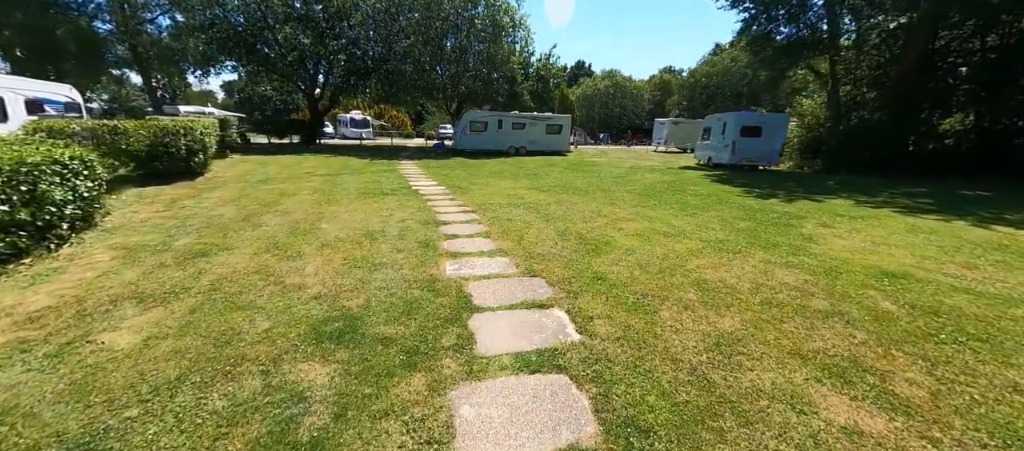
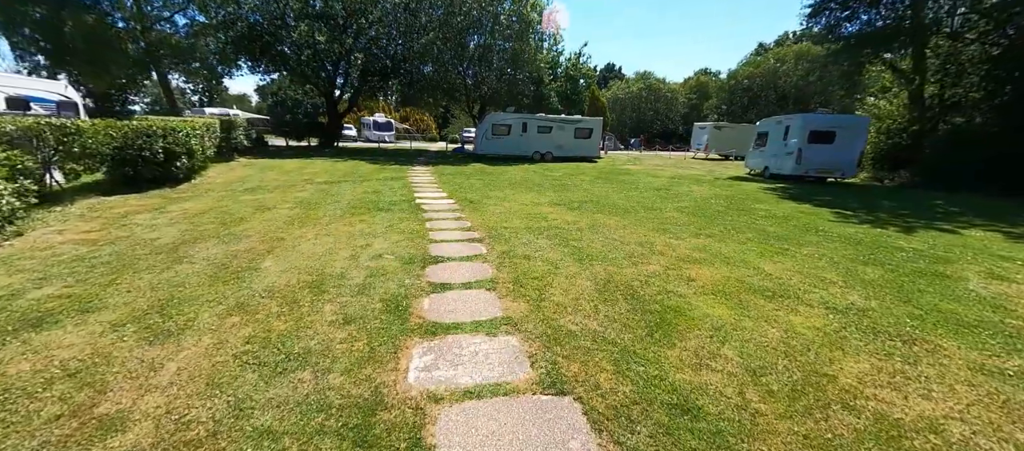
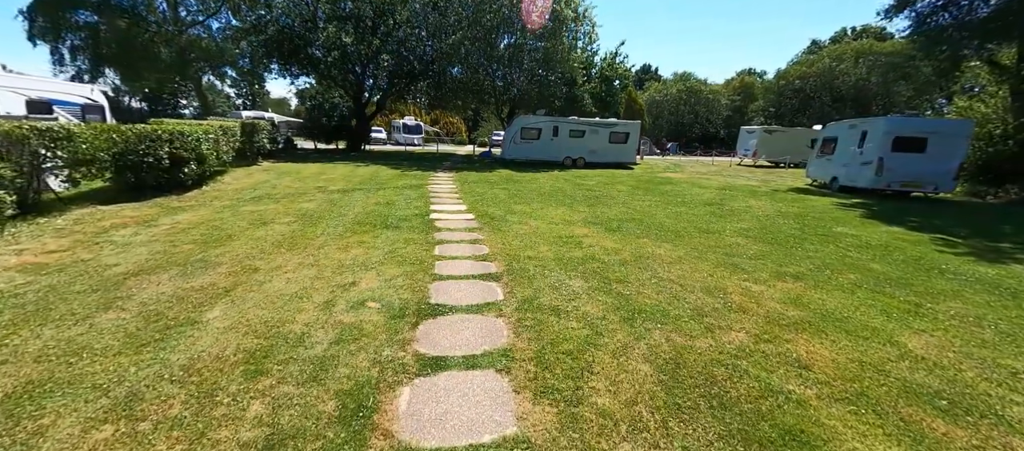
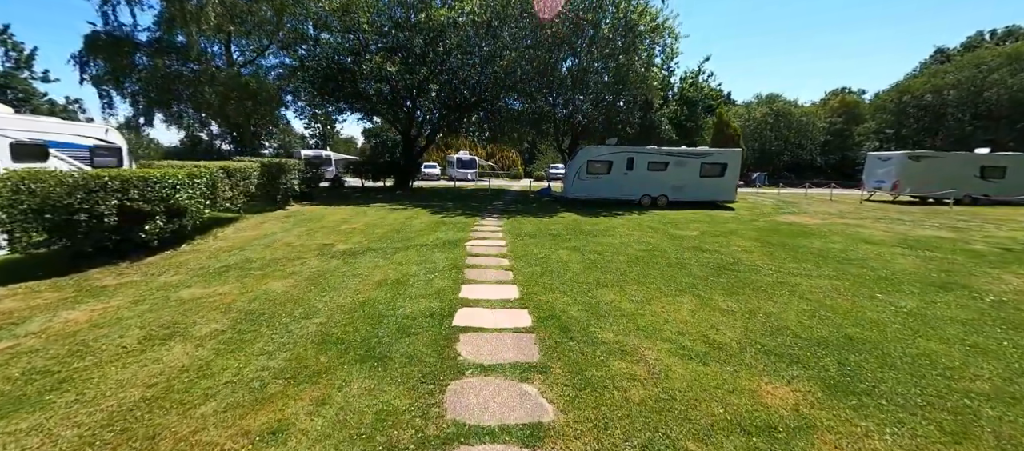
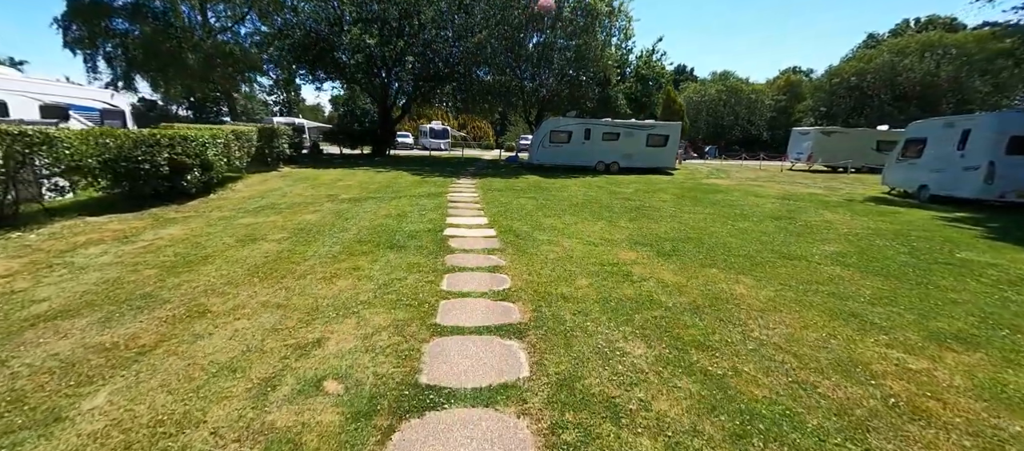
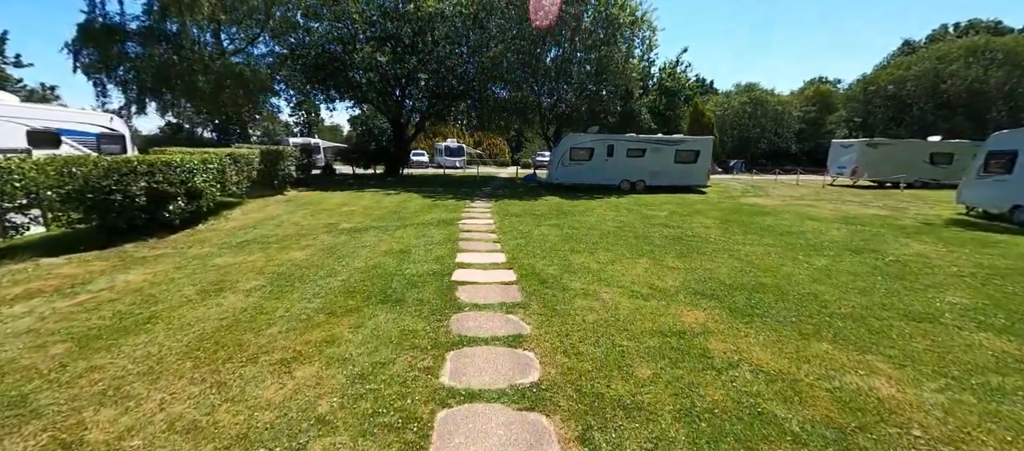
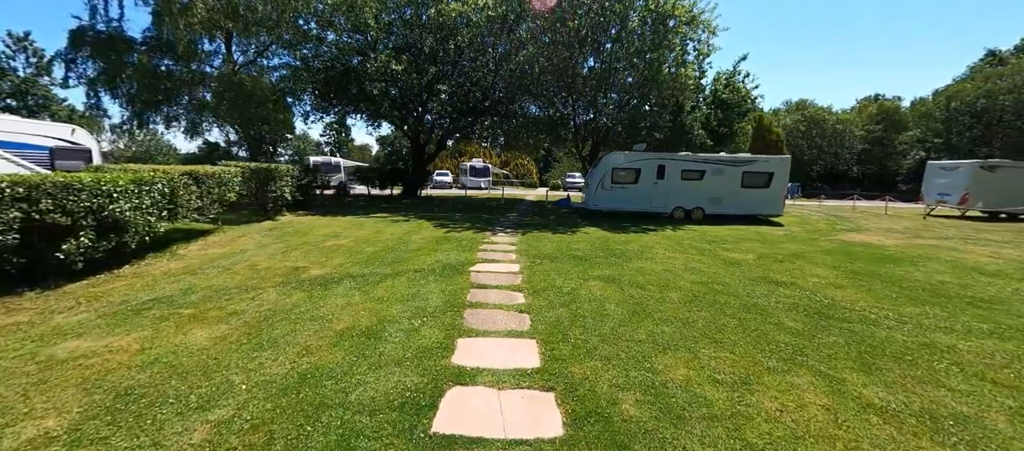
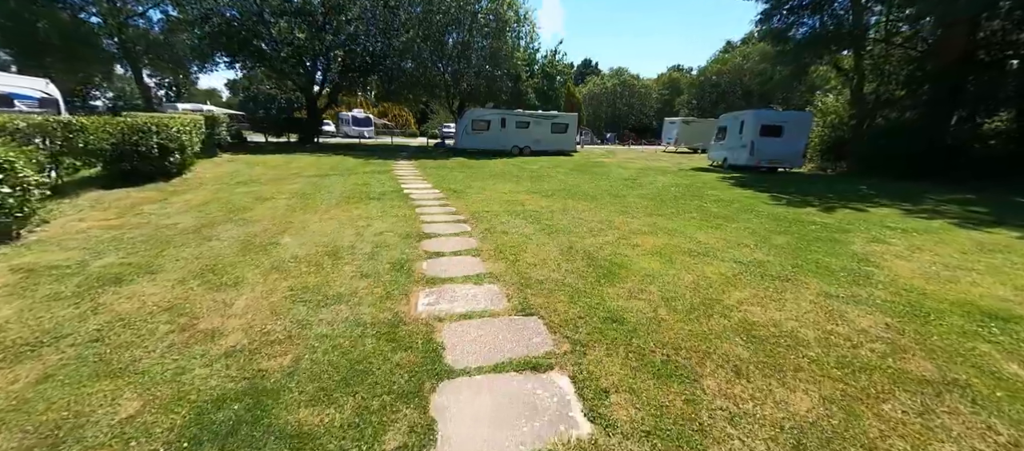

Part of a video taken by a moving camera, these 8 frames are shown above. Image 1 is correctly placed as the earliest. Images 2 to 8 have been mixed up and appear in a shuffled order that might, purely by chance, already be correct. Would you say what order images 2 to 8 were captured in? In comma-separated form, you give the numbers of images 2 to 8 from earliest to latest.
8, 2, 3, 5, 6, 4, 7
